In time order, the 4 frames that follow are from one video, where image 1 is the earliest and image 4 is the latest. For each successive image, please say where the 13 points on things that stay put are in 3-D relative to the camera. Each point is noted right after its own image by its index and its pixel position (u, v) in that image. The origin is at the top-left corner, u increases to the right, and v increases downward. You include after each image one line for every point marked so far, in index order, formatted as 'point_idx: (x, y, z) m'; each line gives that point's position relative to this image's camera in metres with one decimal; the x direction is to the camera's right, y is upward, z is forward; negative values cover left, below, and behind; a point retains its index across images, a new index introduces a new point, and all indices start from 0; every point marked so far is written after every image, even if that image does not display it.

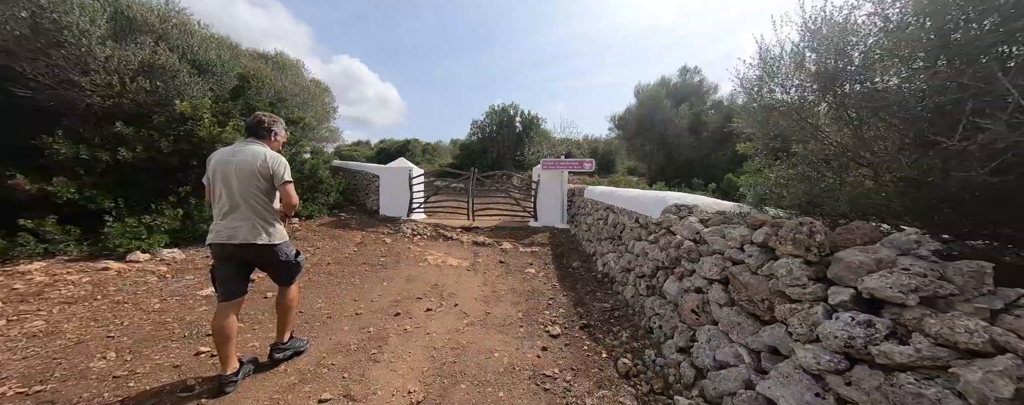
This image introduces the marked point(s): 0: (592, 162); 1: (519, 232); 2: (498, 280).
0: (+2.0, +1.0, +7.3) m
1: (+0.2, -0.7, +7.3) m
2: (-0.2, -1.2, +4.6) m
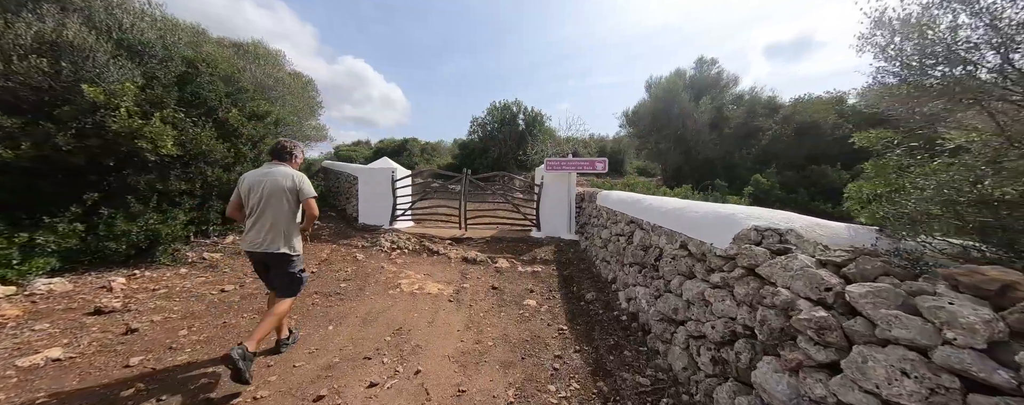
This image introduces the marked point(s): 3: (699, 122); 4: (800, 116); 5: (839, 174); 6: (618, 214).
0: (+1.9, +0.9, +6.2) m
1: (+0.1, -0.9, +6.1) m
2: (-0.3, -1.4, +3.5) m
3: (+8.2, +3.5, +12.9) m
4: (+11.1, +3.3, +11.3) m
5: (+10.2, +0.9, +9.2) m
6: (+1.5, -0.2, +4.2) m
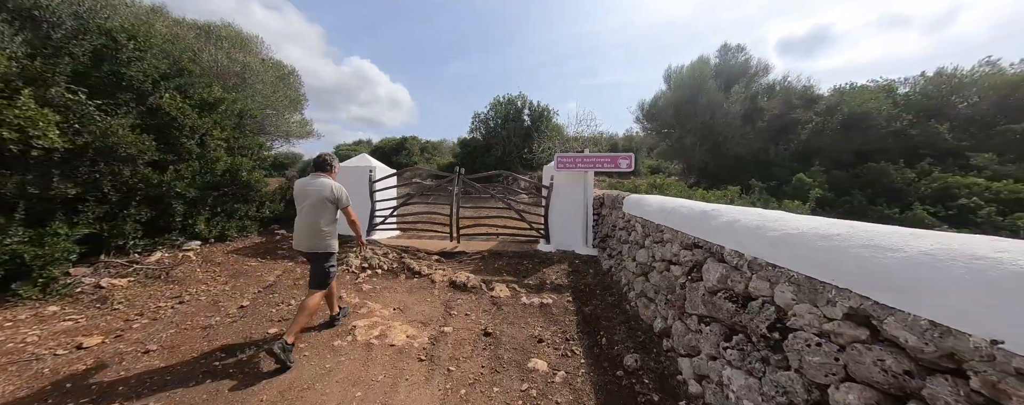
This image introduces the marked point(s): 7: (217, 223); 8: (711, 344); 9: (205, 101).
0: (+2.0, +0.8, +4.9) m
1: (+0.2, -1.0, +4.9) m
2: (-0.3, -1.5, +2.2) m
3: (+8.4, +3.4, +11.4) m
4: (+11.2, +3.2, +9.8) m
5: (+10.3, +0.8, +7.7) m
6: (+1.5, -0.3, +2.9) m
7: (-5.2, -0.4, +5.2) m
8: (+1.3, -0.9, +1.9) m
9: (-5.9, +2.0, +5.7) m
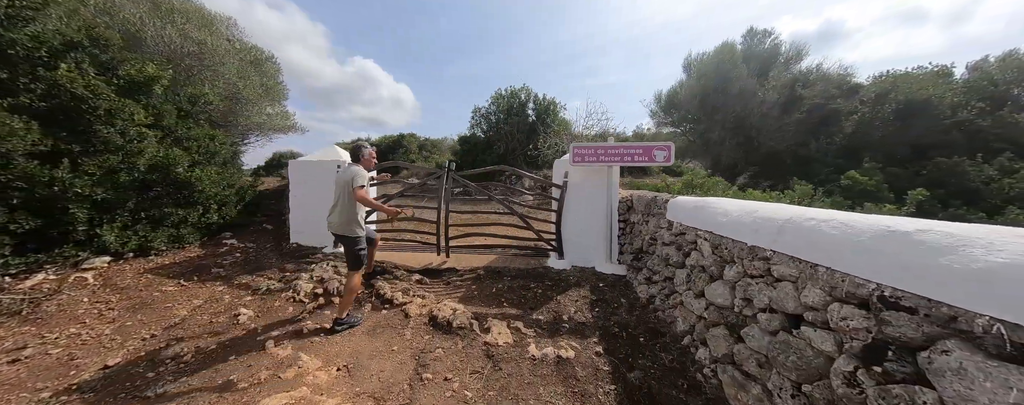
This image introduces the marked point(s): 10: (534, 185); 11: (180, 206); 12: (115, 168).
0: (+2.0, +0.7, +3.7) m
1: (+0.2, -1.0, +3.7) m
2: (-0.3, -1.5, +1.0) m
3: (+8.5, +3.4, +10.2) m
4: (+11.3, +3.2, +8.5) m
5: (+10.3, +0.7, +6.4) m
6: (+1.5, -0.3, +1.7) m
7: (-5.2, -0.4, +4.1) m
8: (+1.3, -1.0, +0.7) m
9: (-5.9, +1.9, +4.6) m
10: (+0.8, +0.6, +10.6) m
11: (-5.2, 0.0, +4.6) m
12: (-5.5, +0.5, +4.0) m
